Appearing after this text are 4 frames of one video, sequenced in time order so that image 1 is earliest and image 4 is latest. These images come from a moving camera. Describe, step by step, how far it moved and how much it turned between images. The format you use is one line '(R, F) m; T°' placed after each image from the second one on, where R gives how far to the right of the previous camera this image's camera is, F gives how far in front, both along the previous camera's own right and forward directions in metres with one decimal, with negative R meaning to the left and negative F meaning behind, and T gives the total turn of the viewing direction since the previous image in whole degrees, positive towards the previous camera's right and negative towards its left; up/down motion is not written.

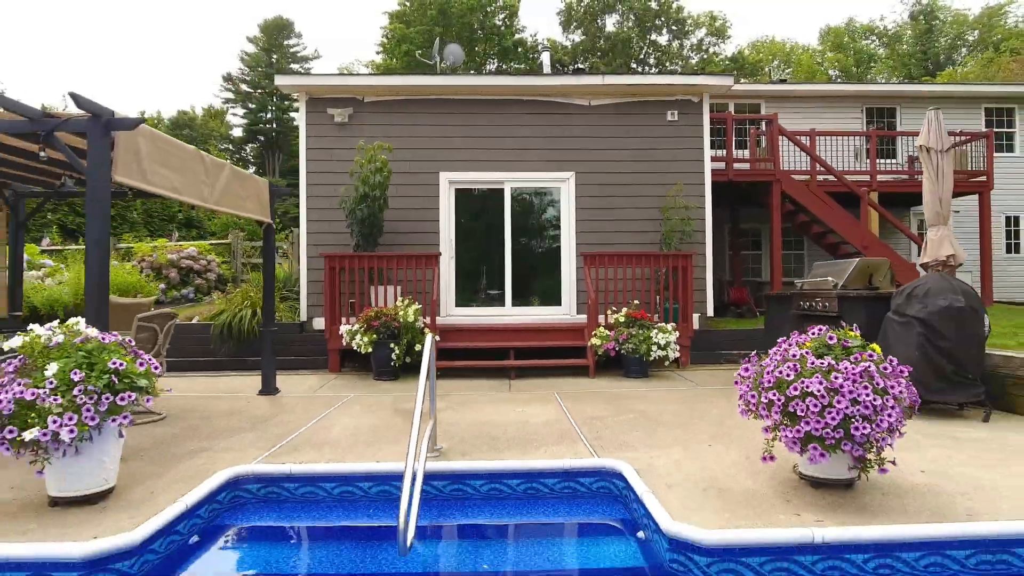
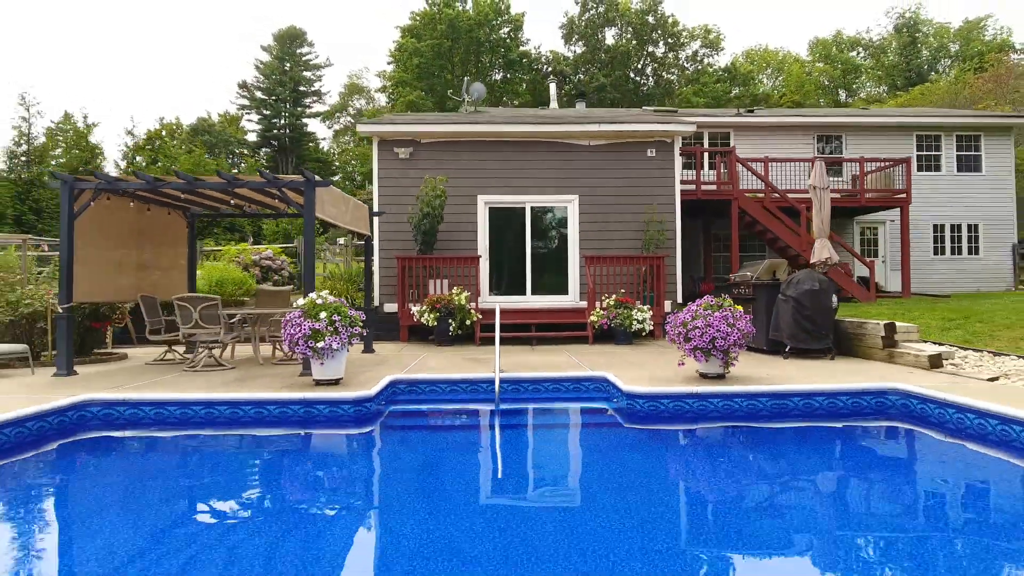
(-0.3, -2.7) m; 0°
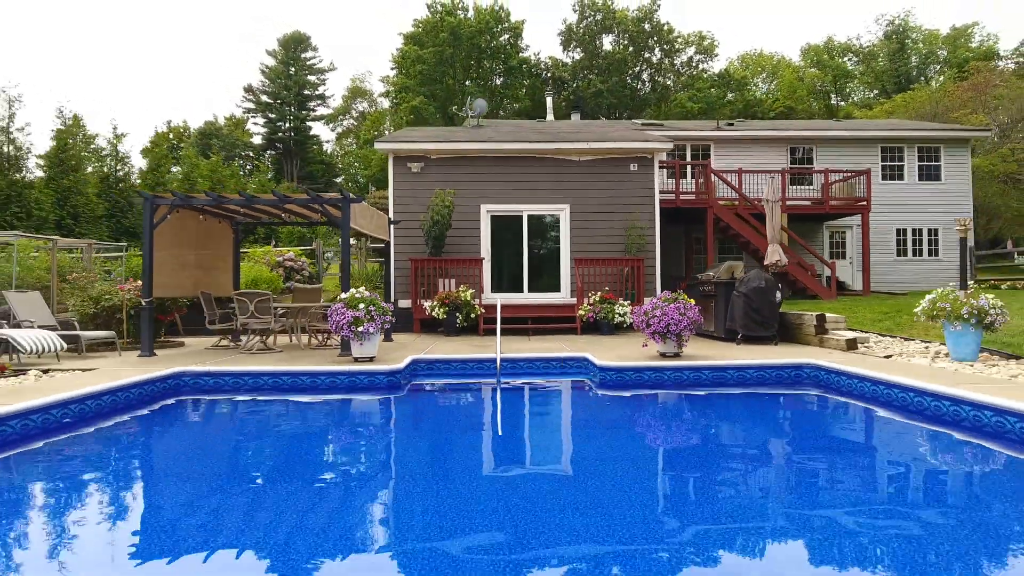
(0.0, -1.4) m; 0°
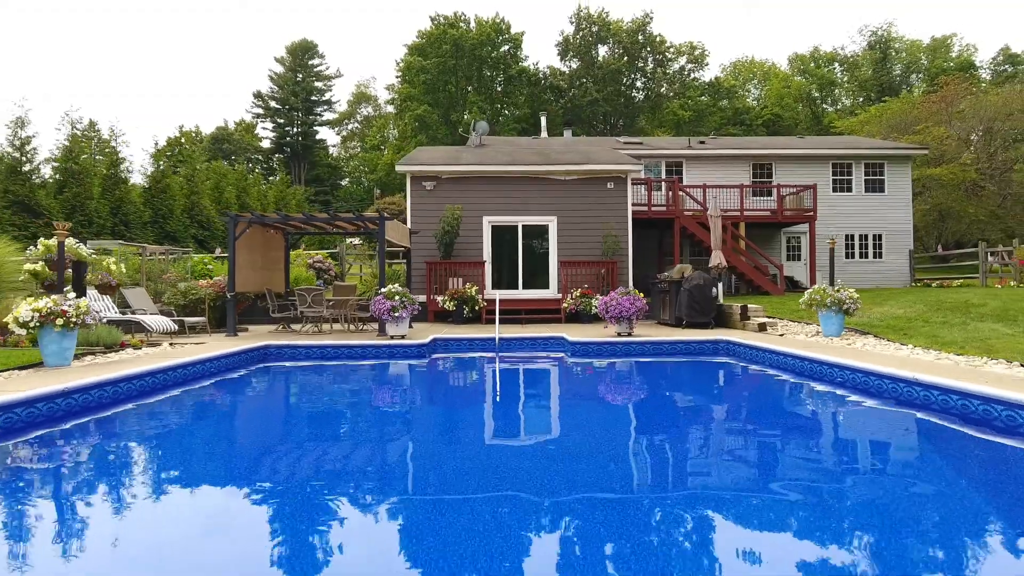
(+0.1, -2.4) m; 0°
